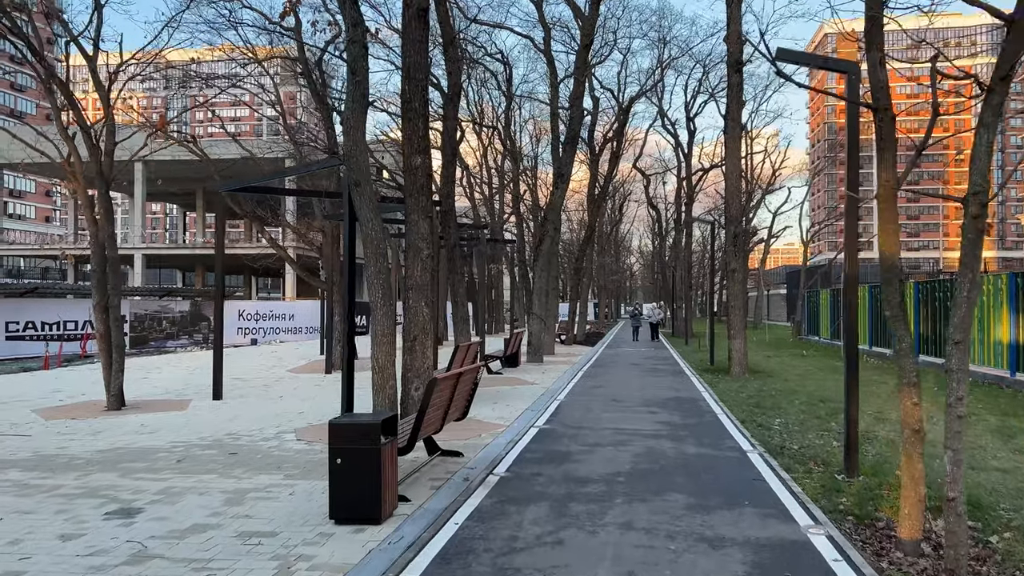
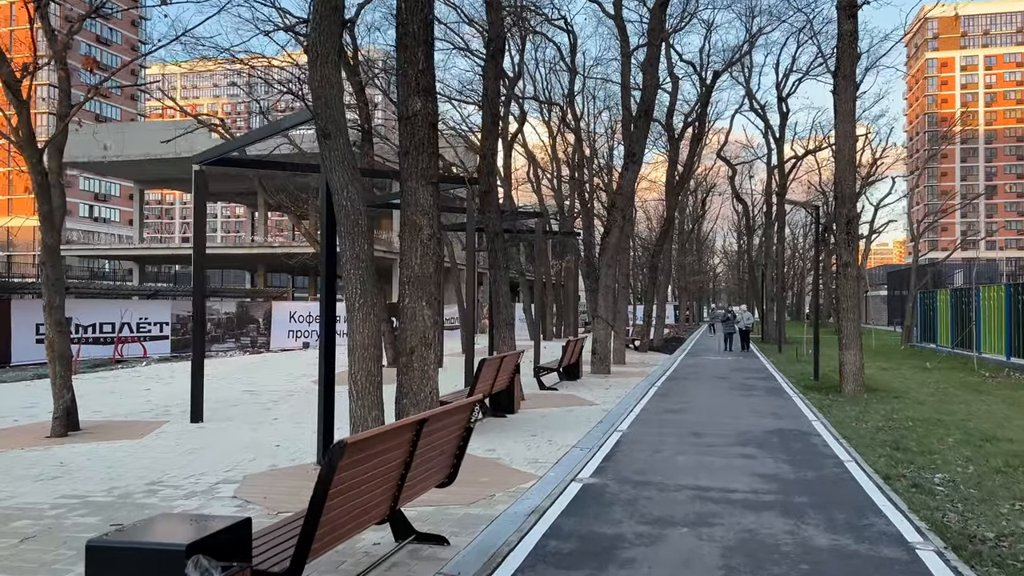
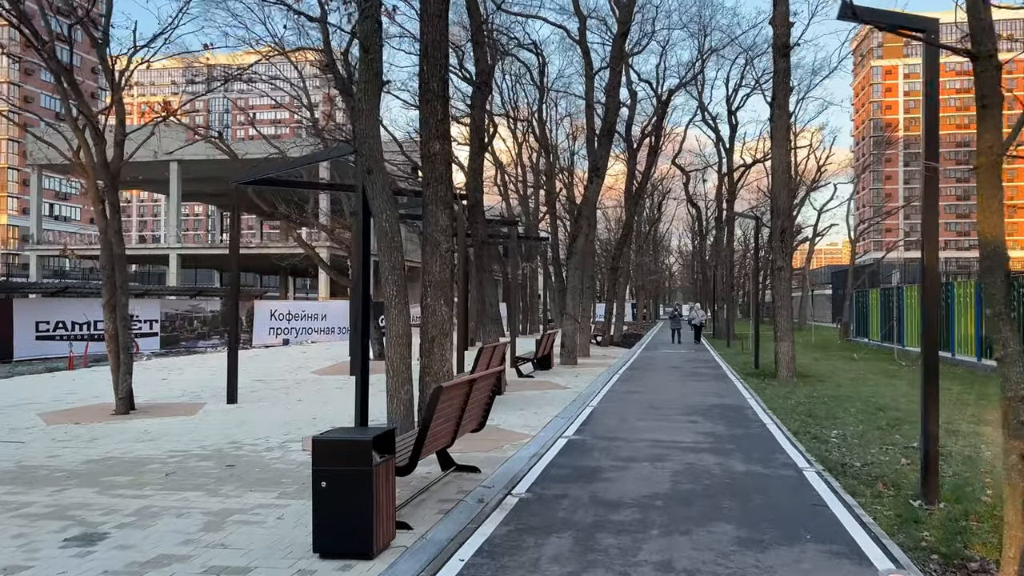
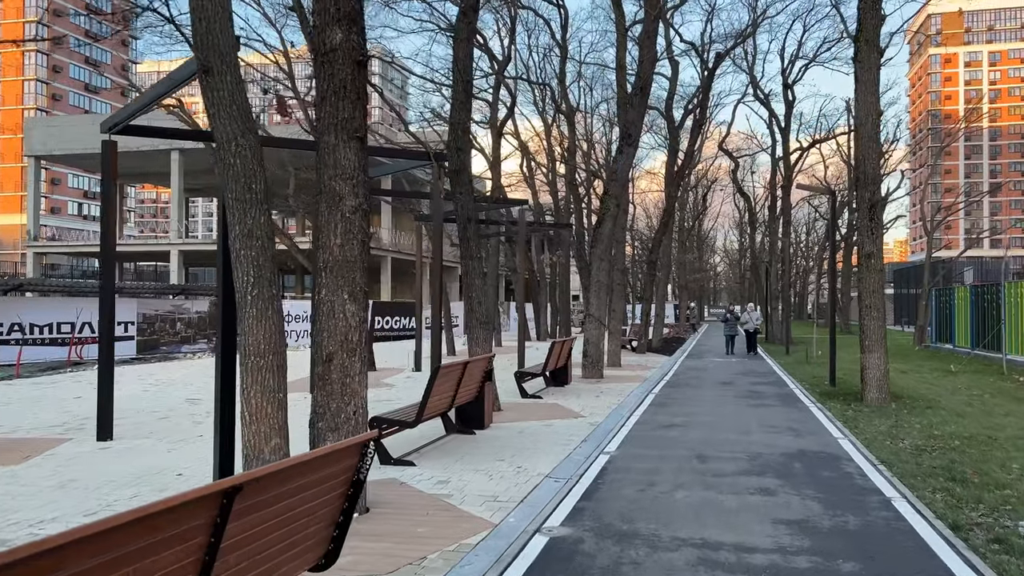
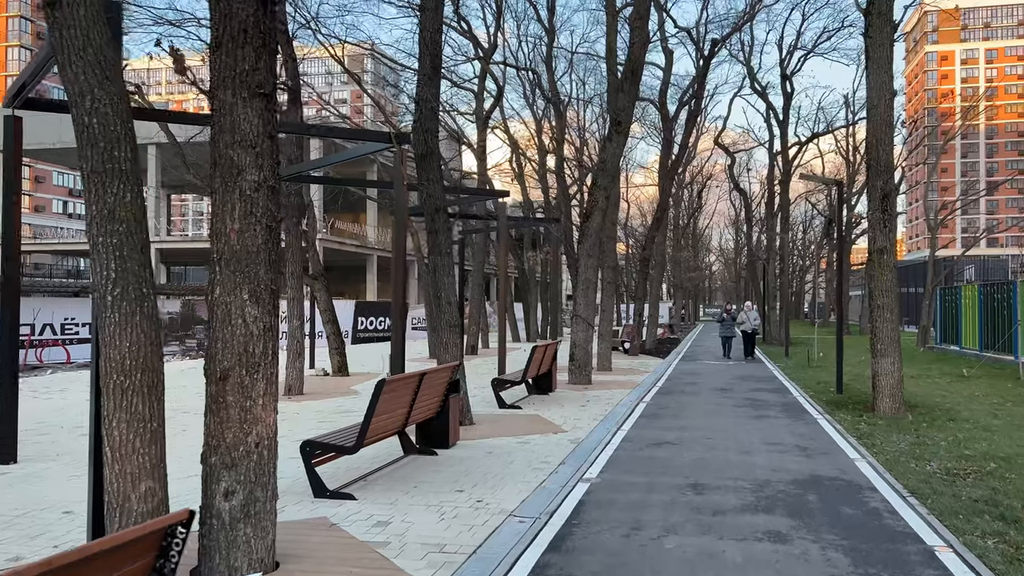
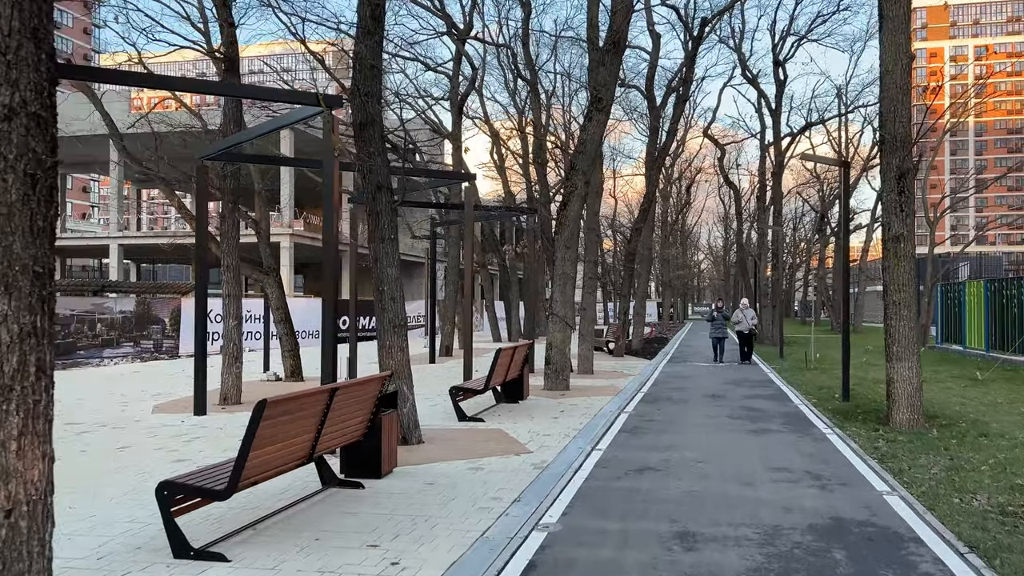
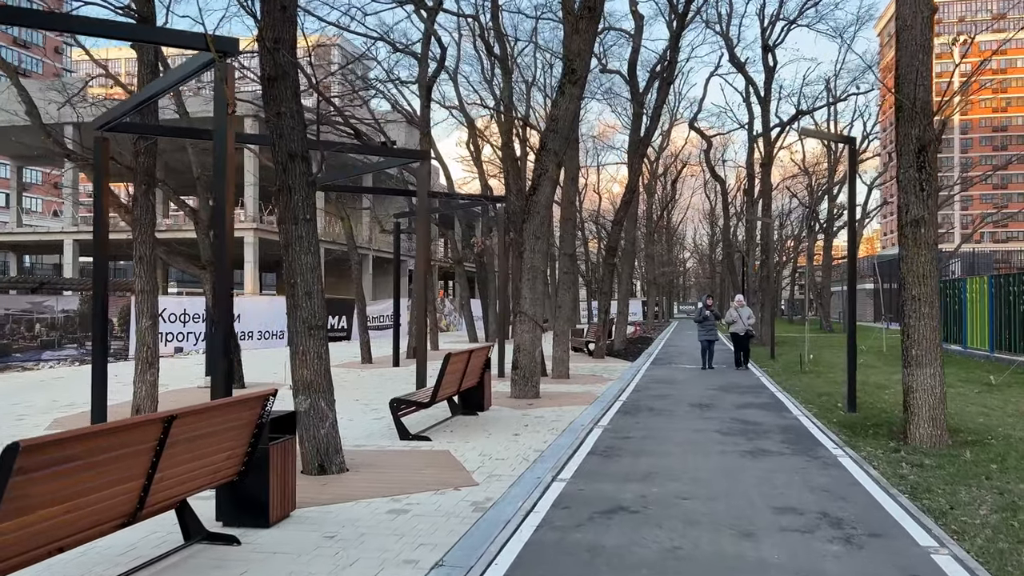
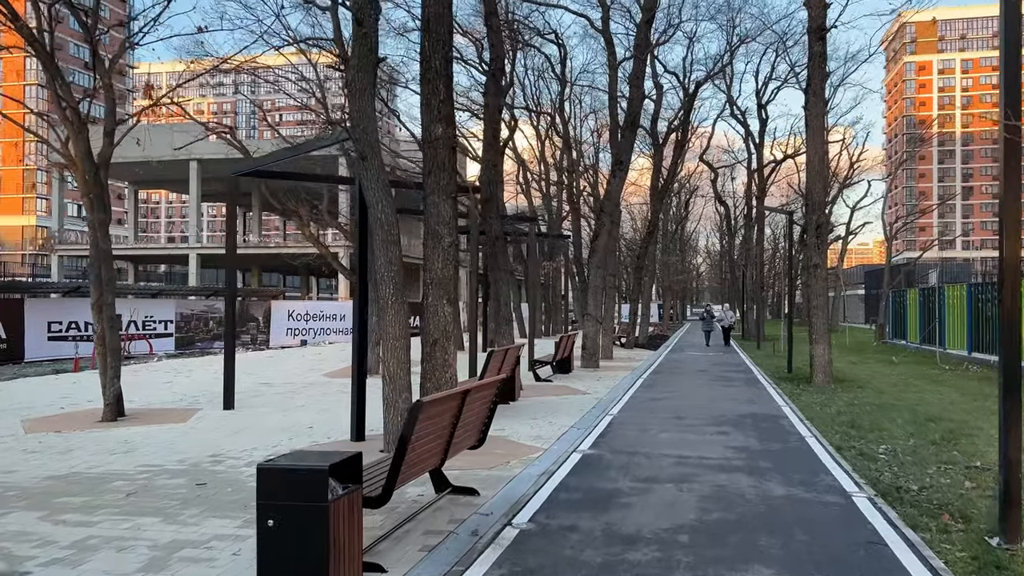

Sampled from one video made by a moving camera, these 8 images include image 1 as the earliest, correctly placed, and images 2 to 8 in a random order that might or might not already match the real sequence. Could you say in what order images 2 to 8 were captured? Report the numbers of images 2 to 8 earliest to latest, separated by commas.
3, 8, 2, 4, 5, 6, 7
